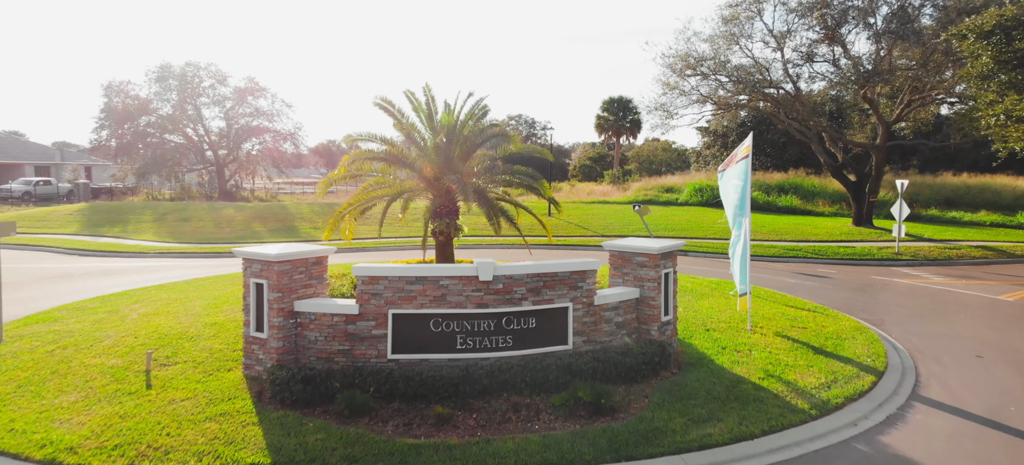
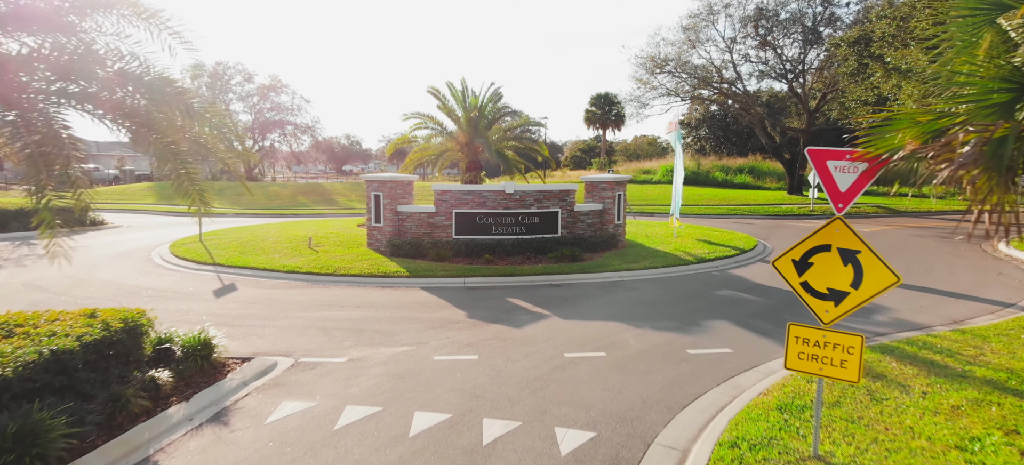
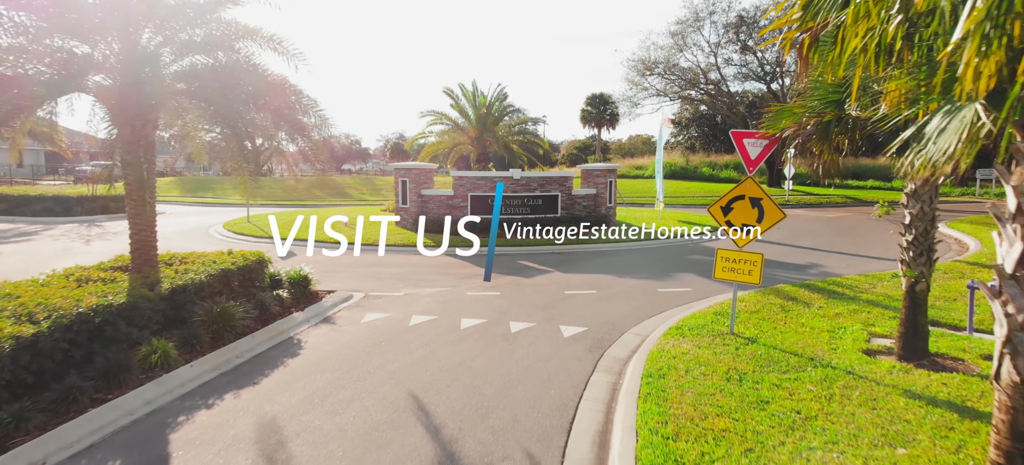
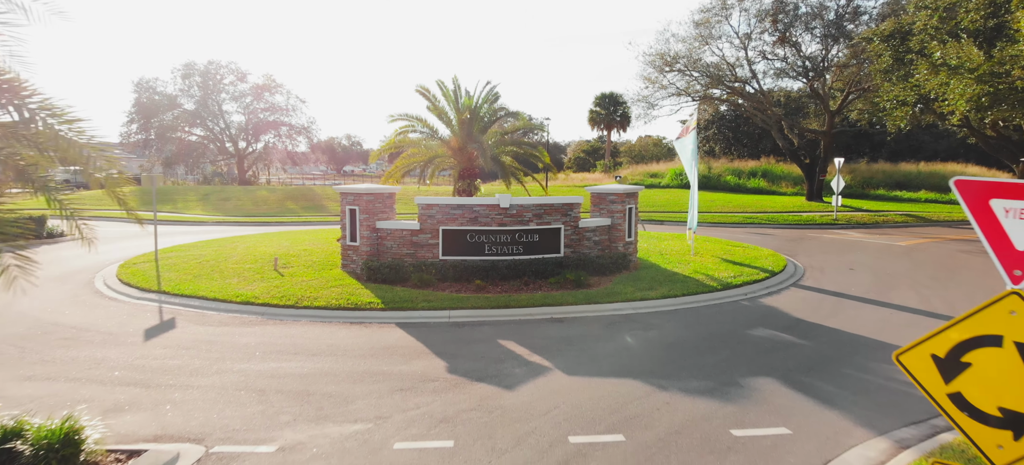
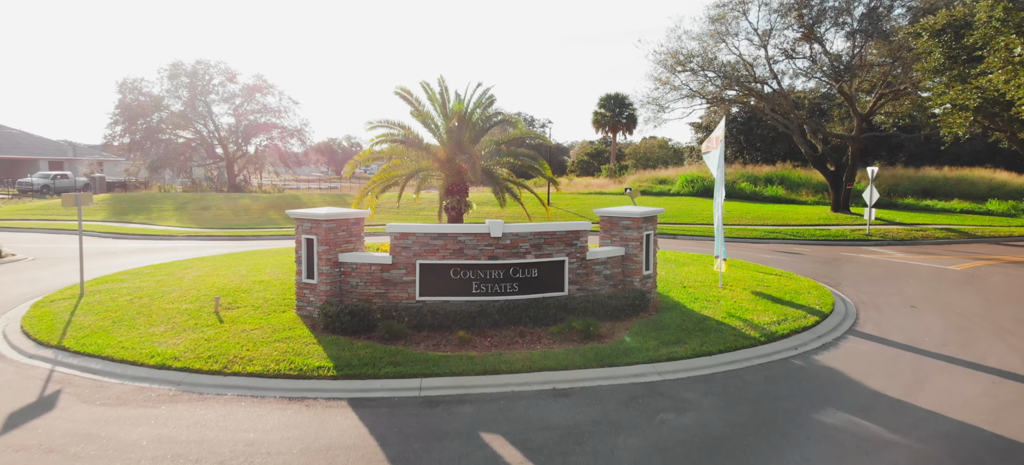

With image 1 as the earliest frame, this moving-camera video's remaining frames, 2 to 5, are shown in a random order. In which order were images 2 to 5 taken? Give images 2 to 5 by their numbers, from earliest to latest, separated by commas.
5, 4, 2, 3
